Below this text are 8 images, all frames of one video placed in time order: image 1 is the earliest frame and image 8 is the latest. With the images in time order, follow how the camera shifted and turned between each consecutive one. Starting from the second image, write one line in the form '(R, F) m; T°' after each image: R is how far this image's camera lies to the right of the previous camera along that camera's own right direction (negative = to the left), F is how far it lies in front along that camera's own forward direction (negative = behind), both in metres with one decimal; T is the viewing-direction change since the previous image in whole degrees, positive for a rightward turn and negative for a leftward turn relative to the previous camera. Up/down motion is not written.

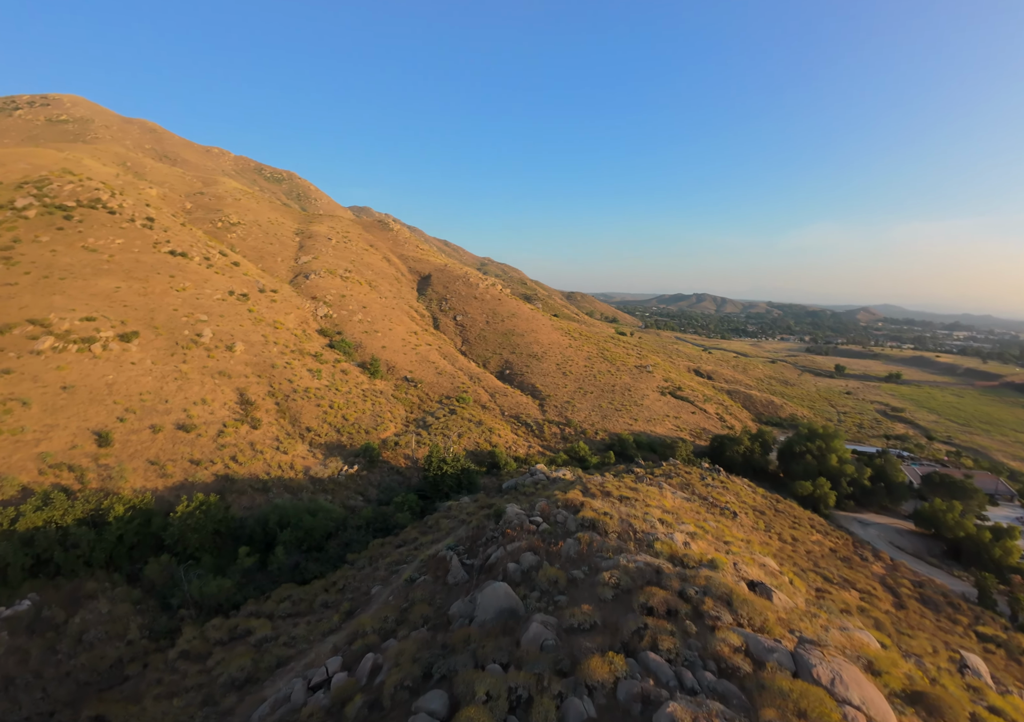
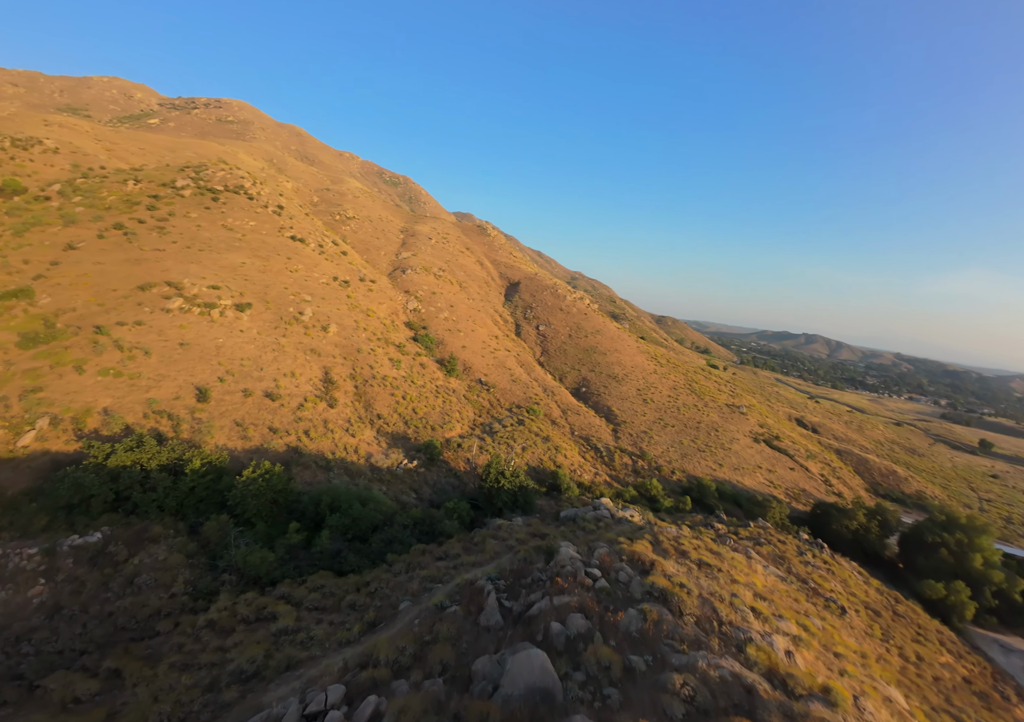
(0.0, +1.9) m; -10°
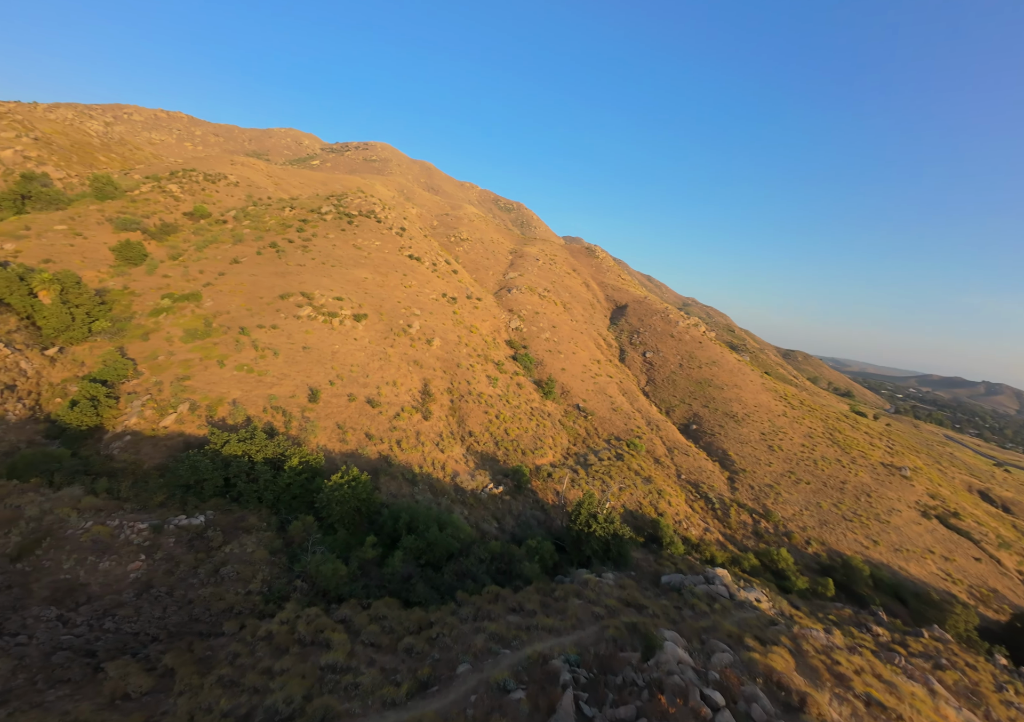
(-0.1, +2.4) m; -13°
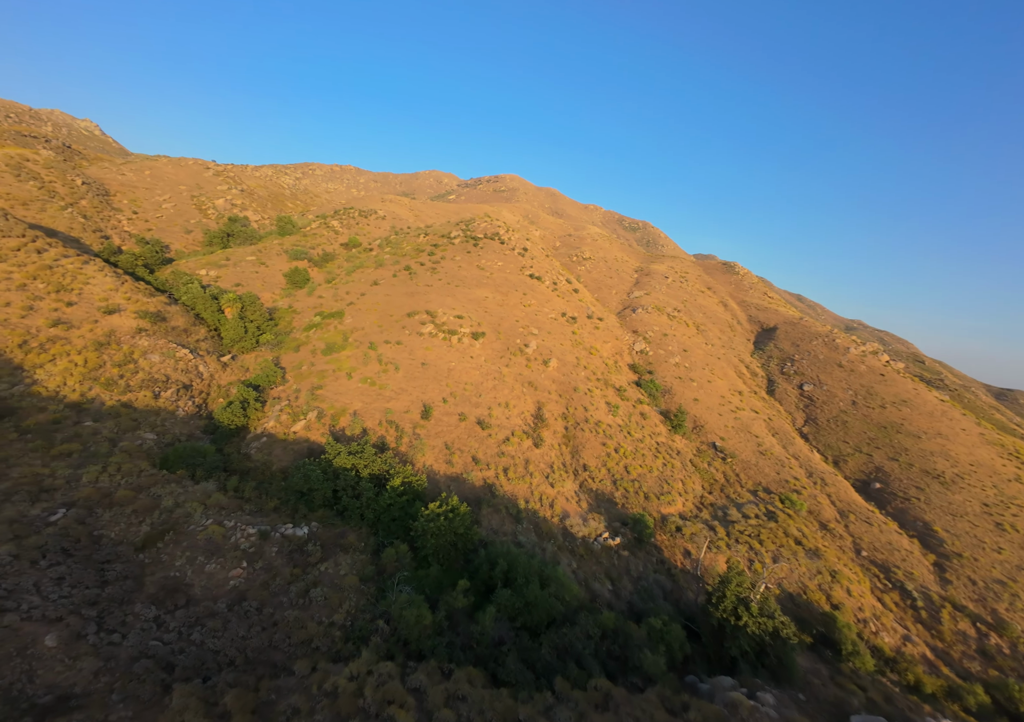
(-0.2, +3.3) m; -16°
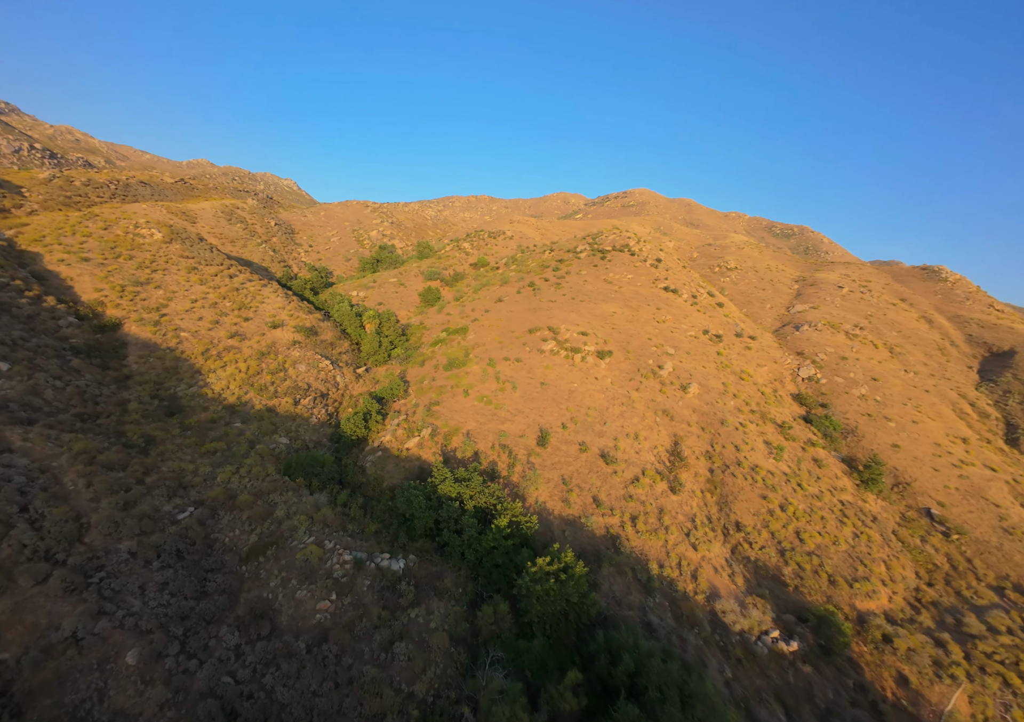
(-0.3, +3.8) m; -16°
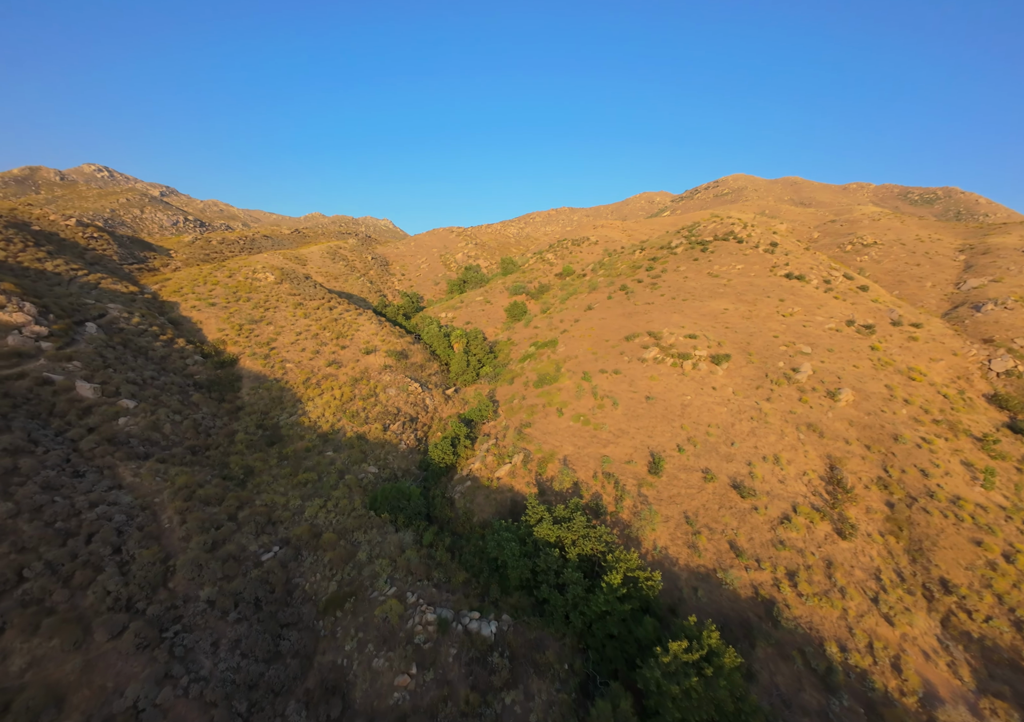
(-0.3, +3.3) m; -12°
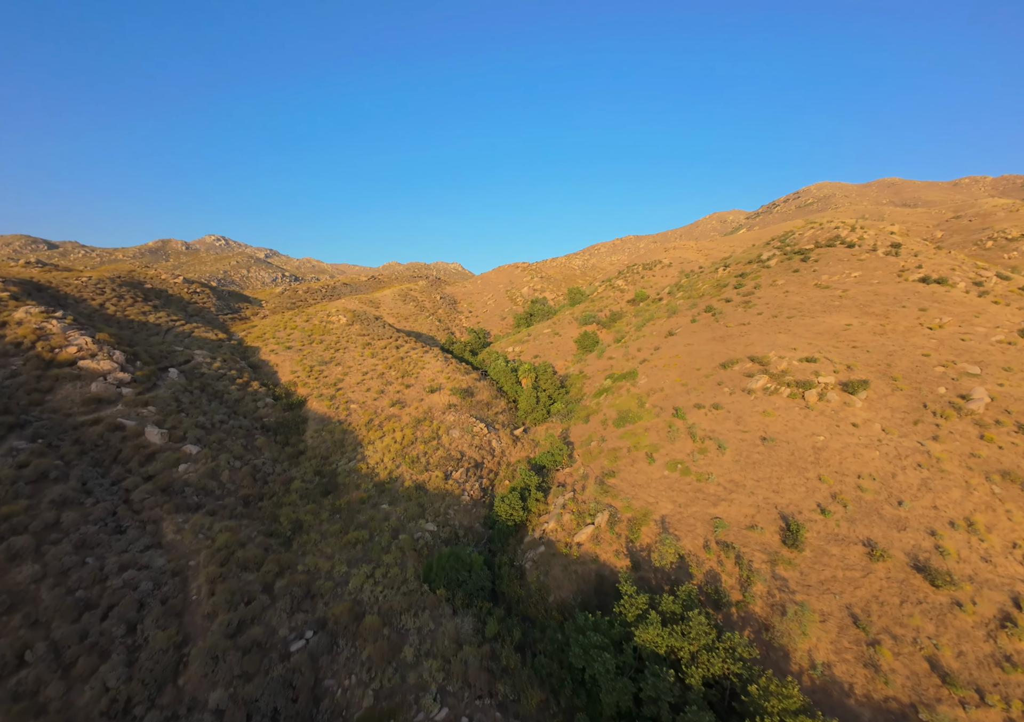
(-0.3, +3.7) m; -9°
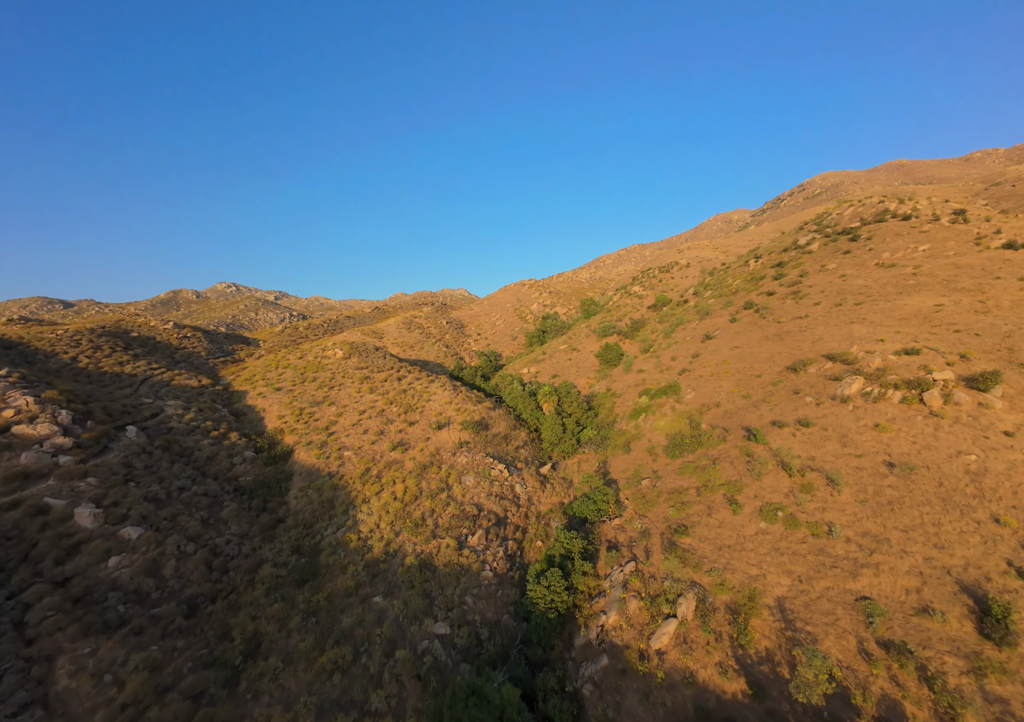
(-0.3, +5.5) m; -1°
